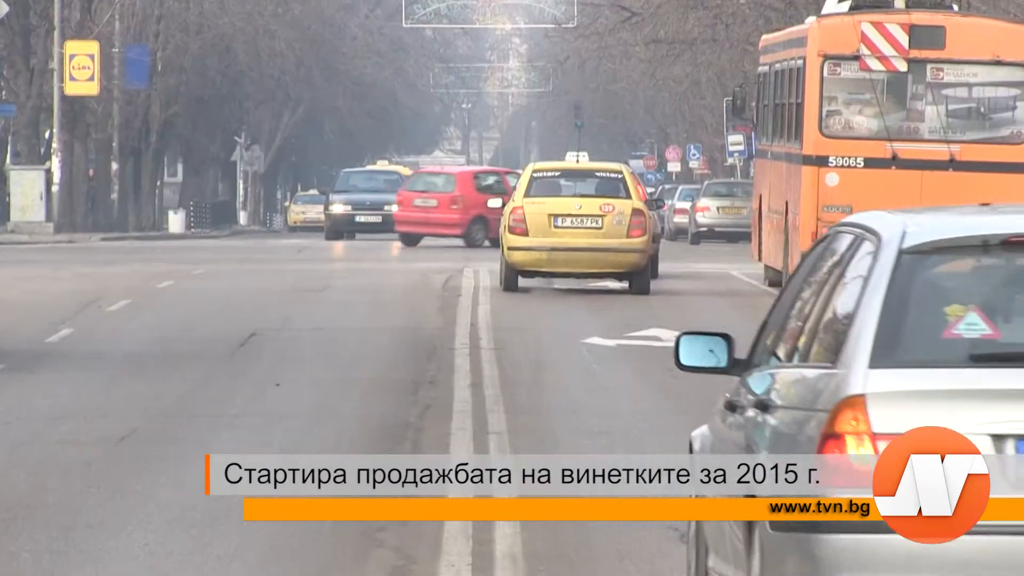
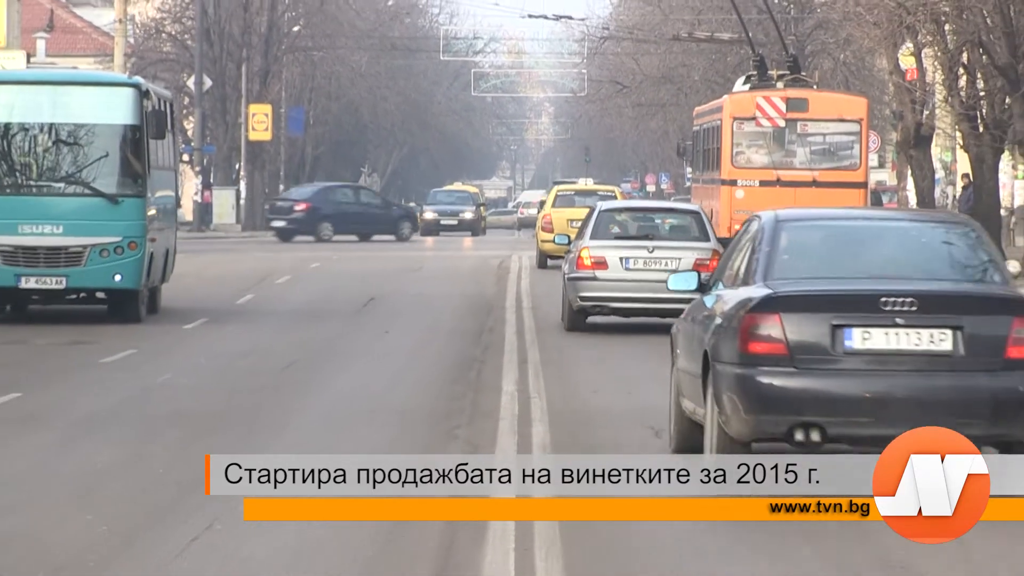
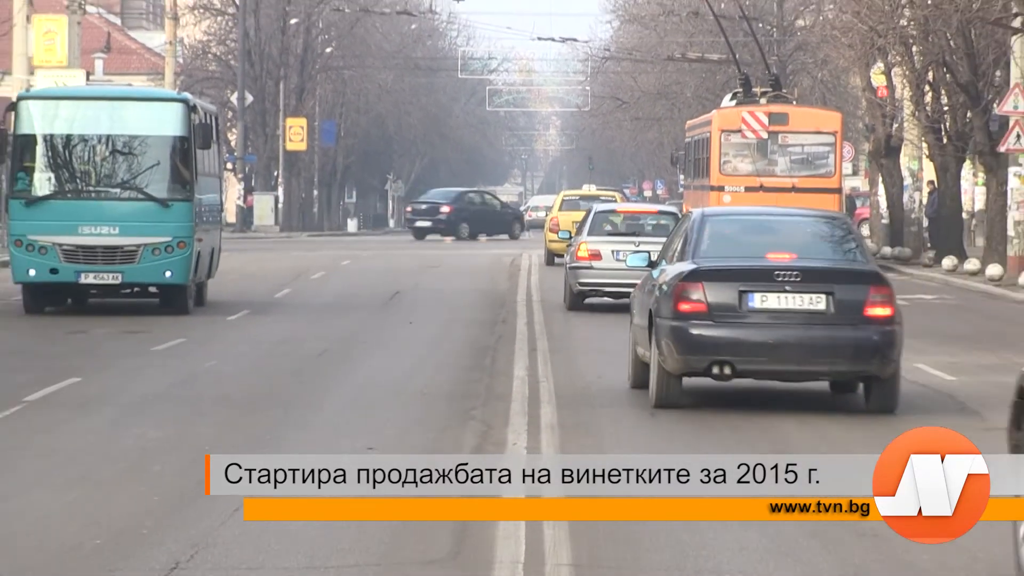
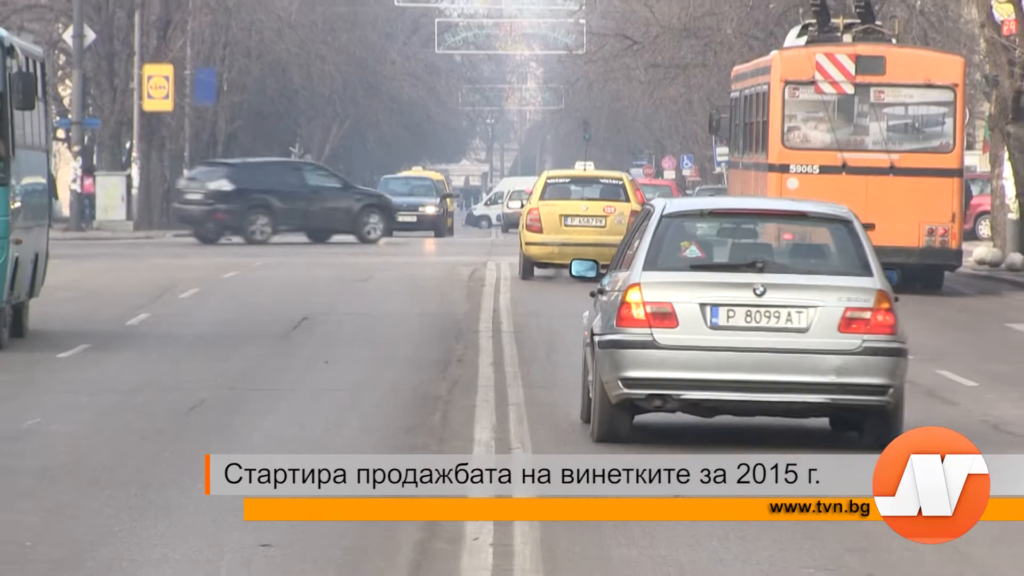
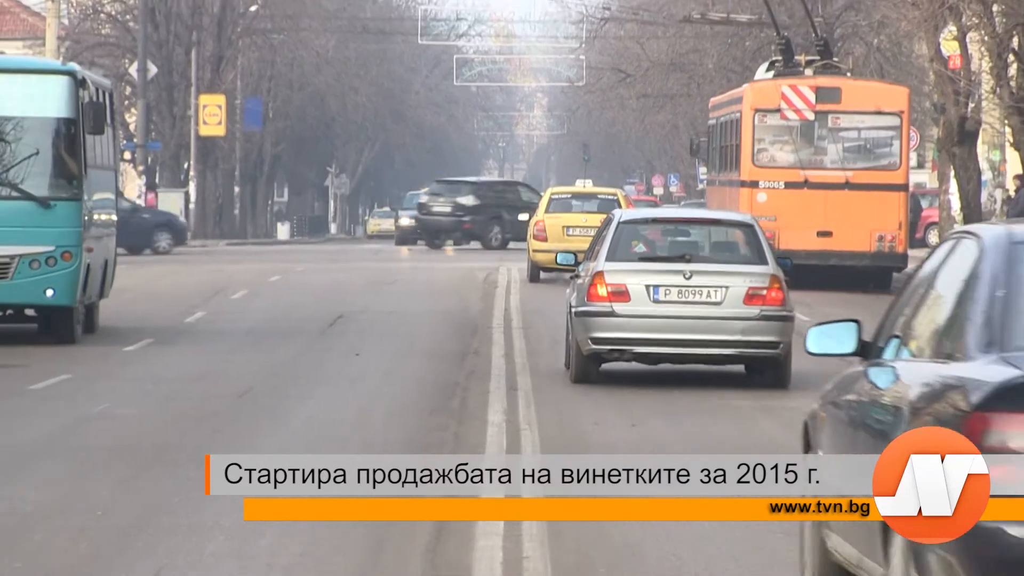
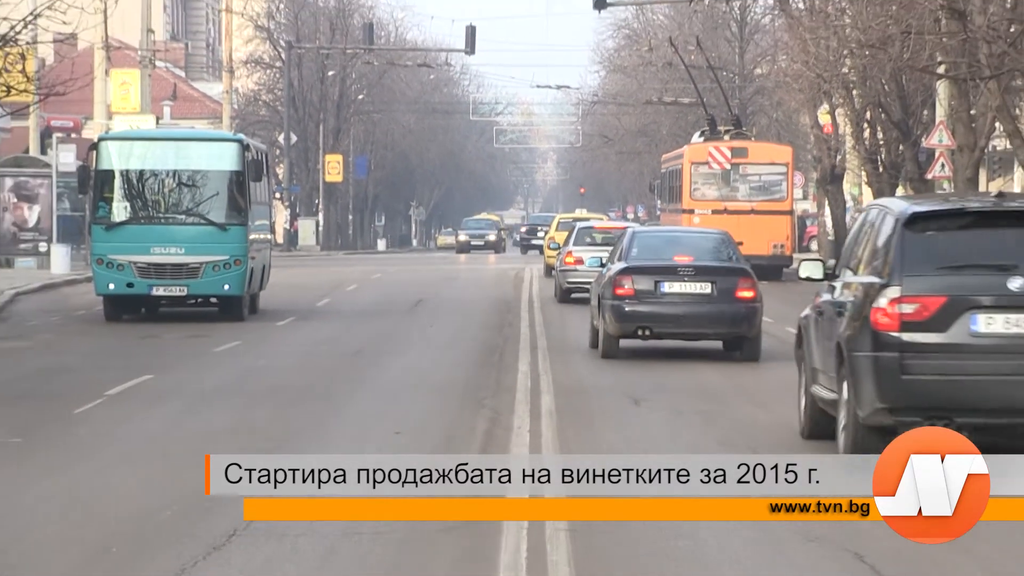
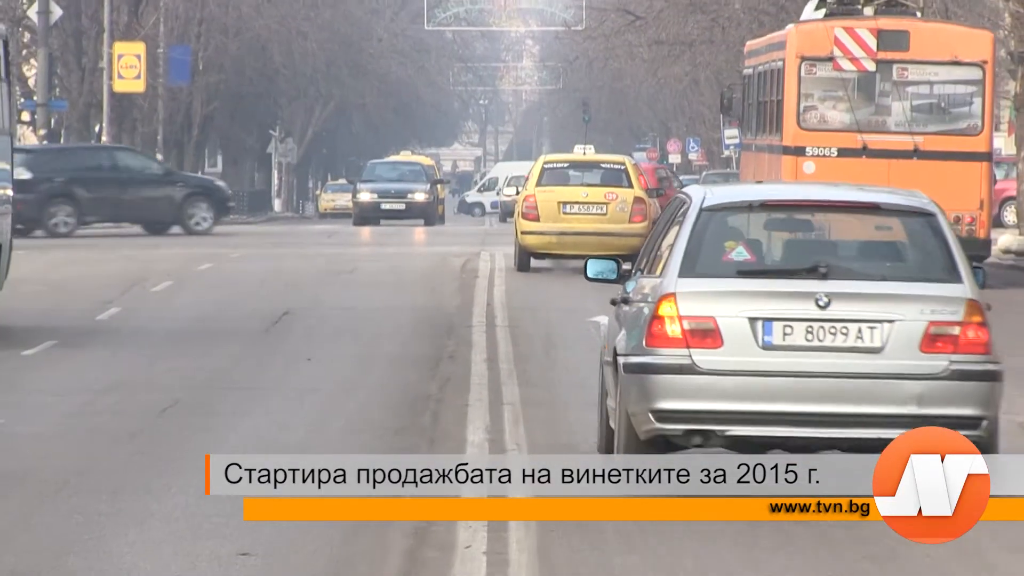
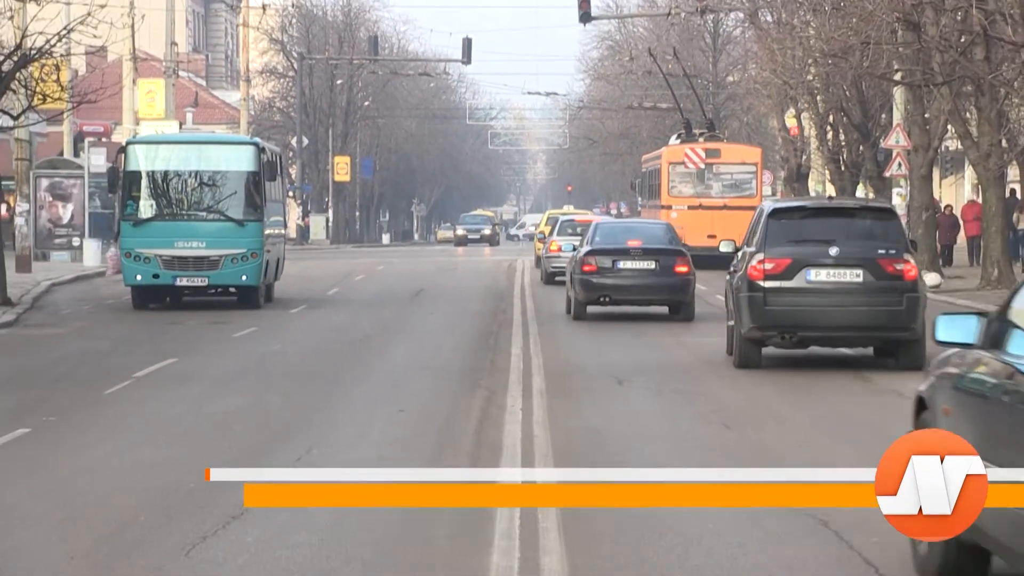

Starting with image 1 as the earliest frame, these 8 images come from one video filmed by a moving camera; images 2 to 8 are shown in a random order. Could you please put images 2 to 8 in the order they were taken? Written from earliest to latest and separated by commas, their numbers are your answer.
7, 4, 5, 2, 3, 6, 8
